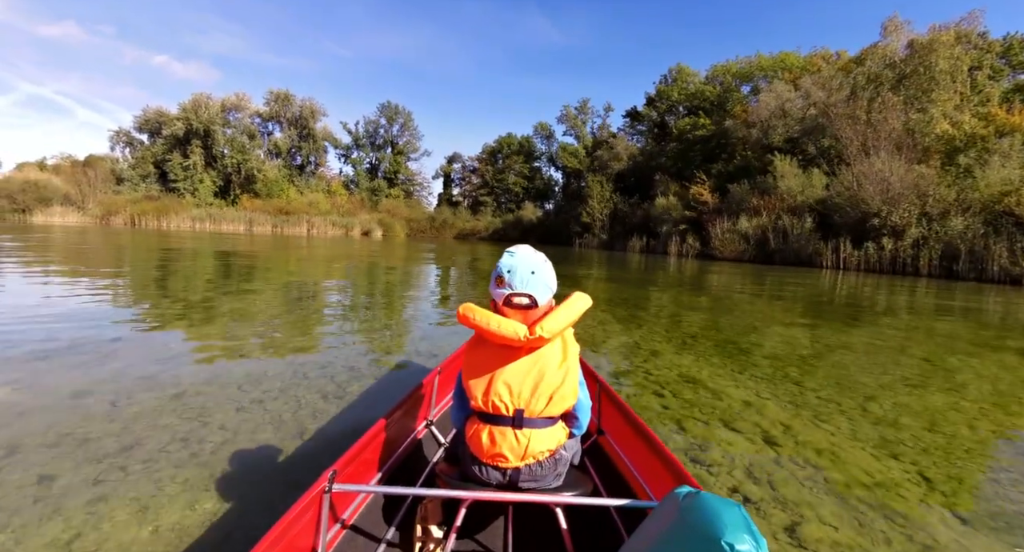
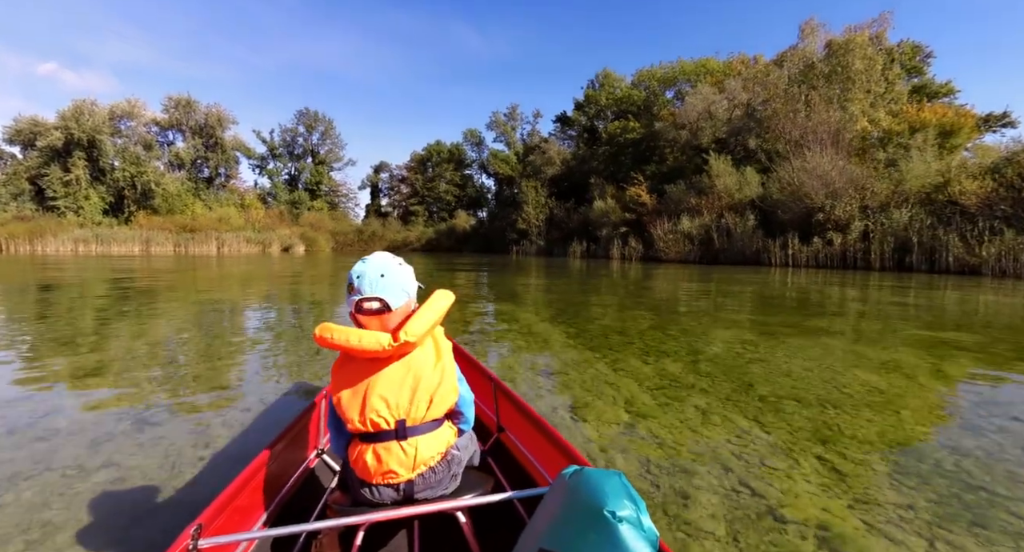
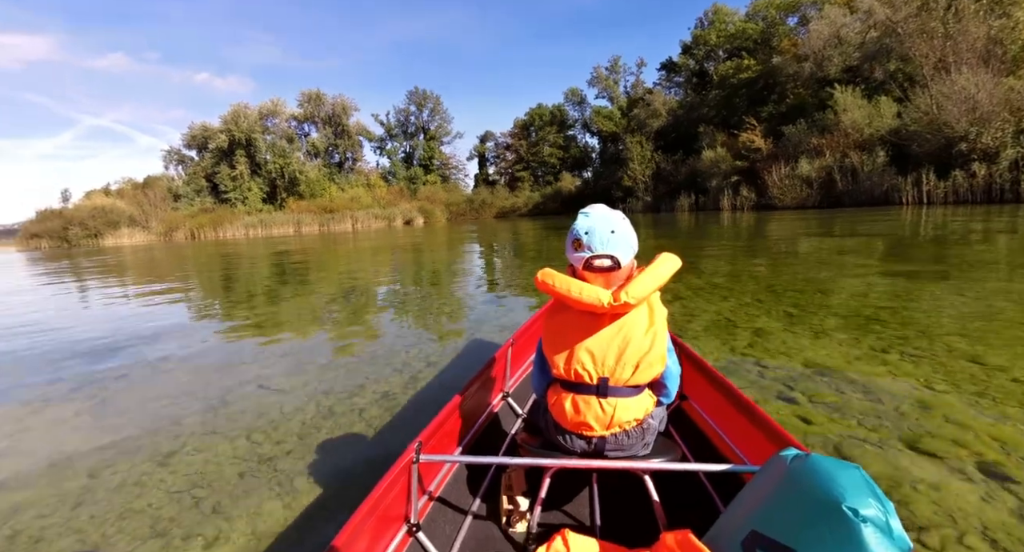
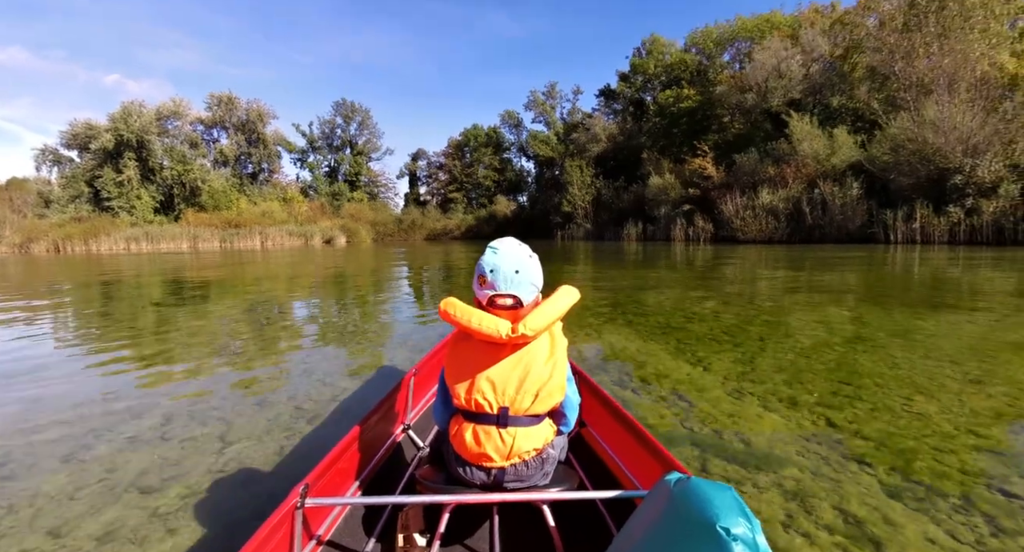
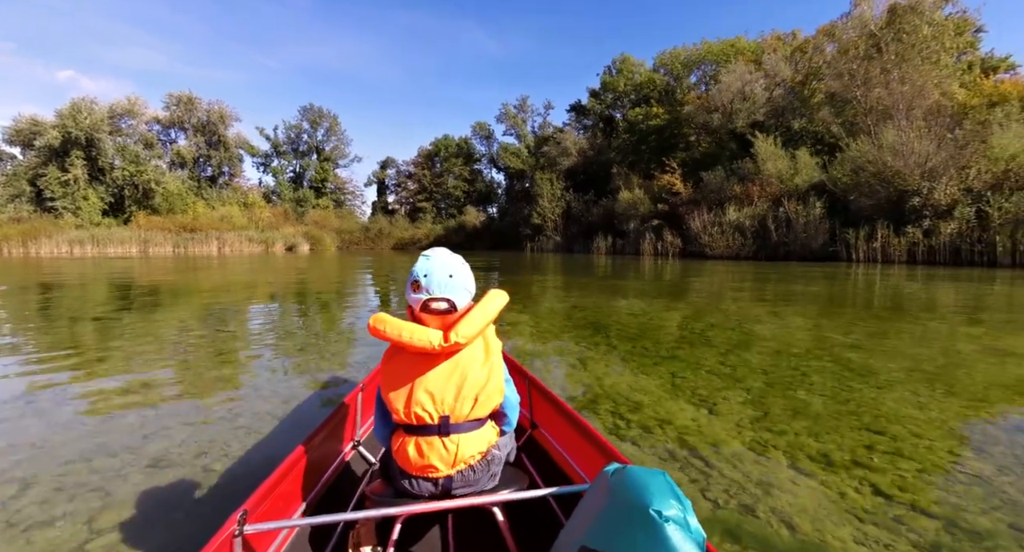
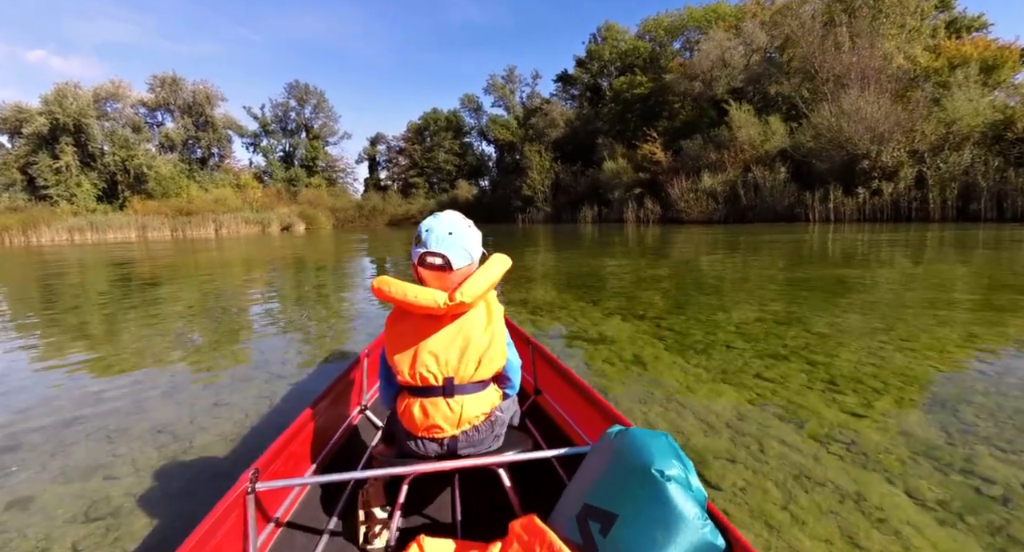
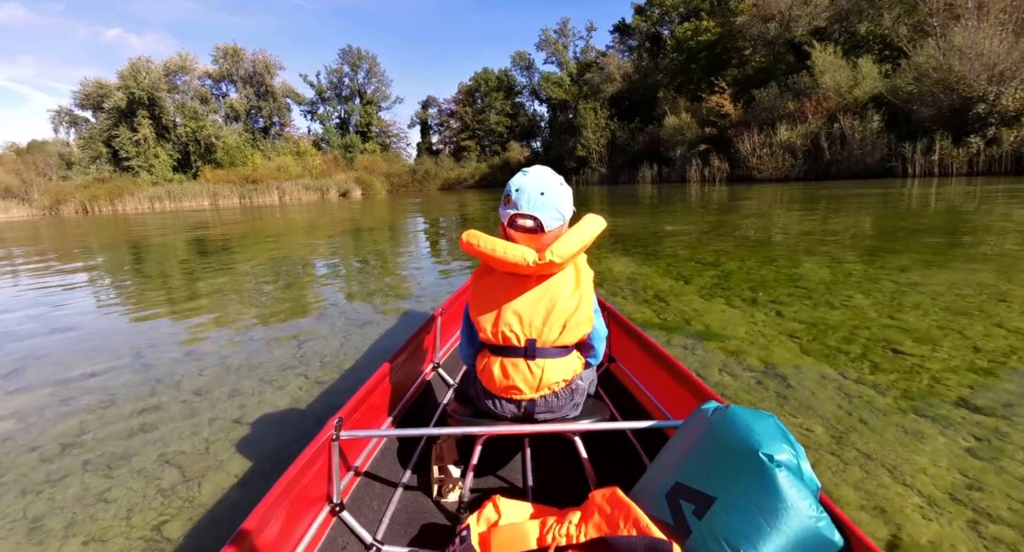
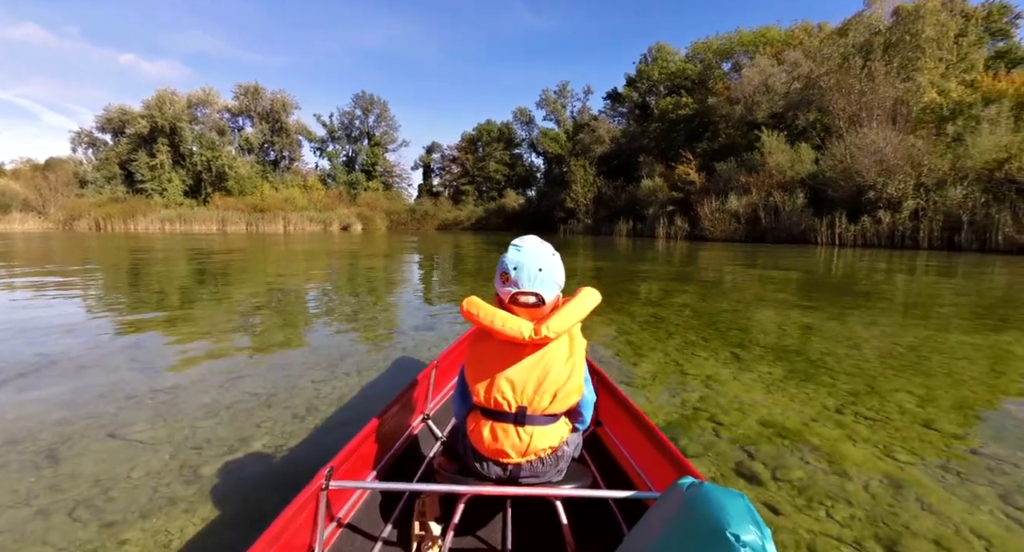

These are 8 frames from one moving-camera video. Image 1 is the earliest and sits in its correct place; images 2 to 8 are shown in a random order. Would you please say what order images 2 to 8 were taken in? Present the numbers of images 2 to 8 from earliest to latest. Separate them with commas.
3, 8, 2, 6, 7, 4, 5
